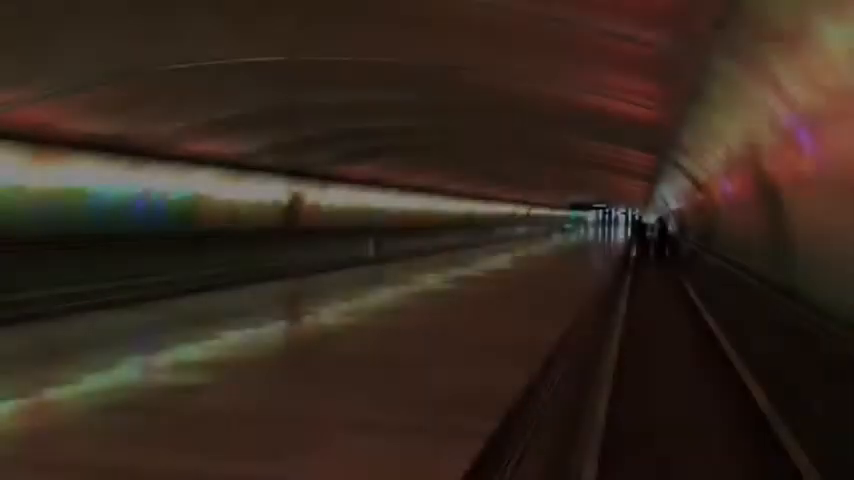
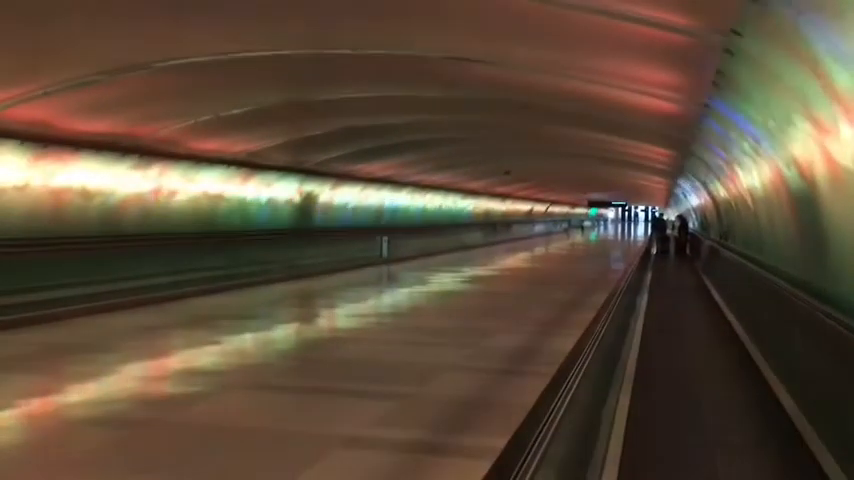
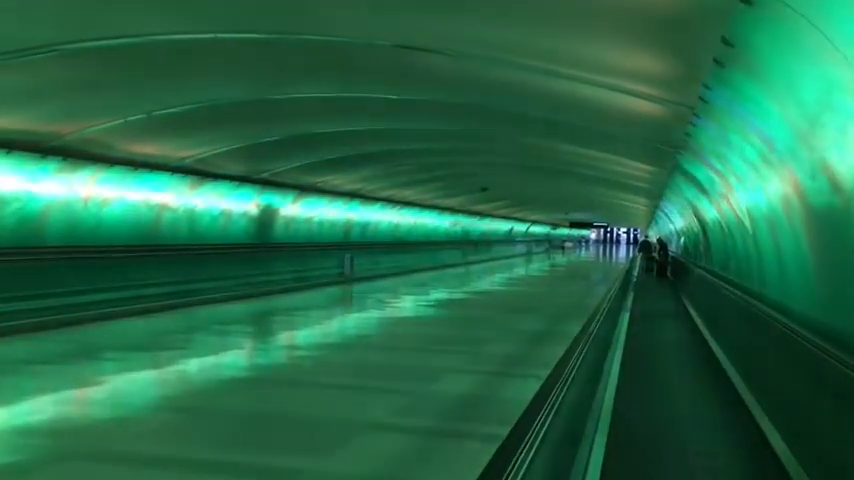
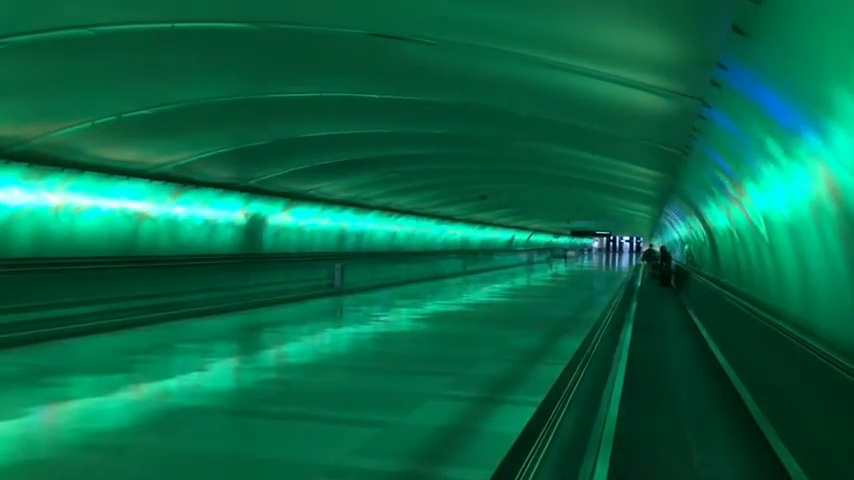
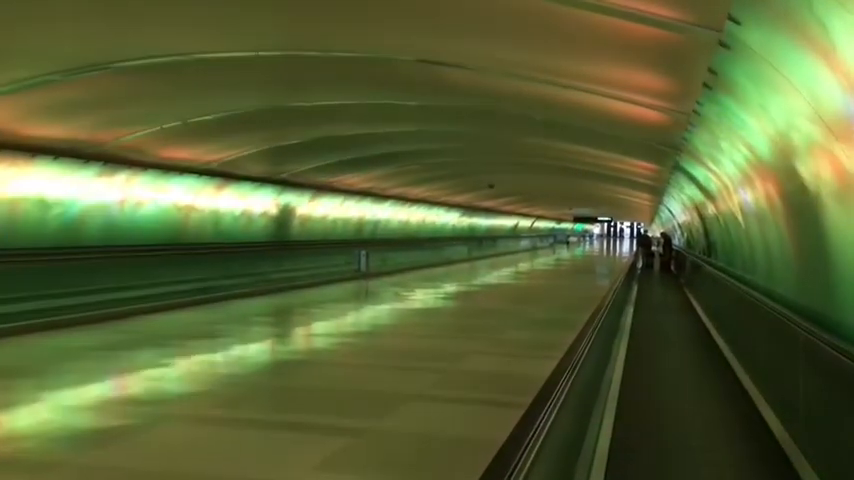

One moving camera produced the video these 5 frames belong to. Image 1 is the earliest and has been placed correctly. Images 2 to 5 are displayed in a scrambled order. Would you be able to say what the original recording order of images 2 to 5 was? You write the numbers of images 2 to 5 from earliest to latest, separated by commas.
2, 5, 3, 4
